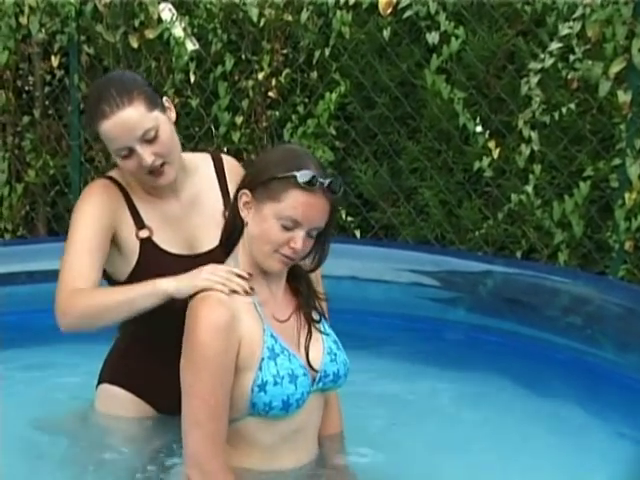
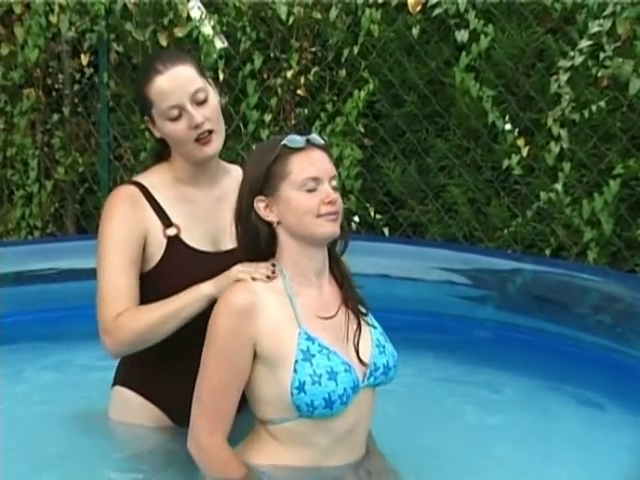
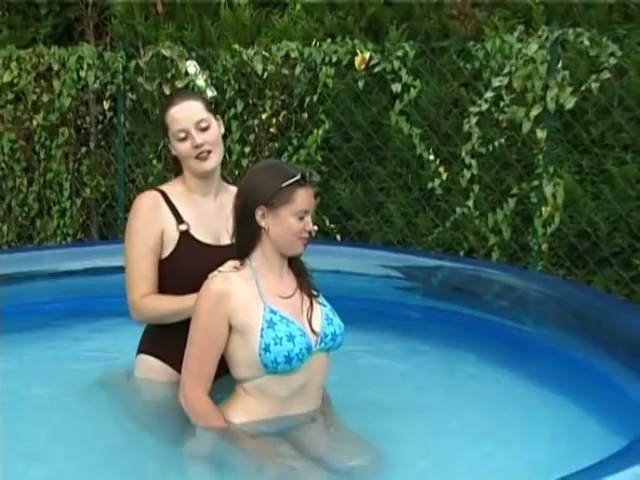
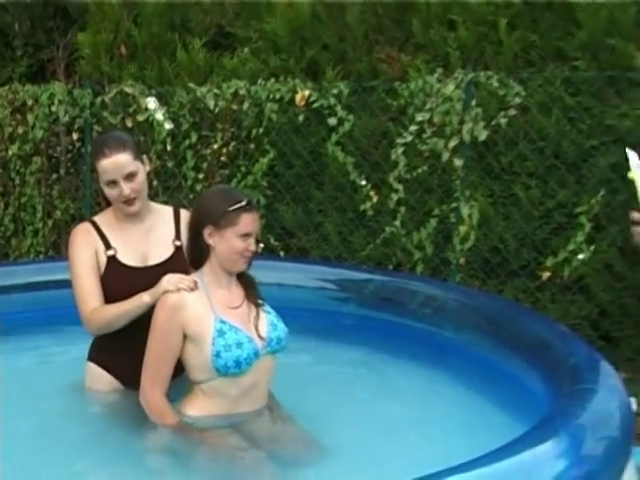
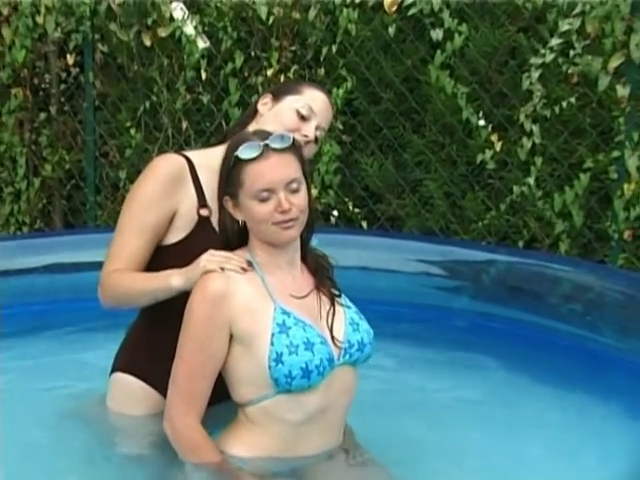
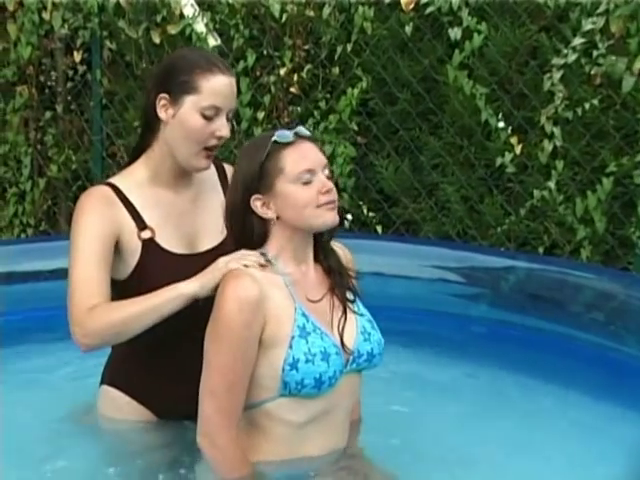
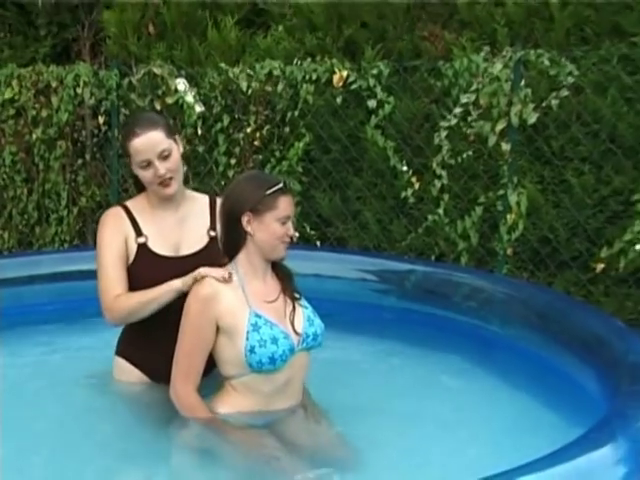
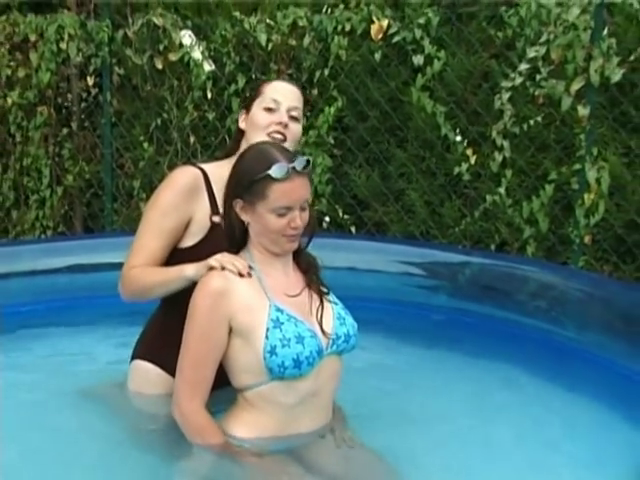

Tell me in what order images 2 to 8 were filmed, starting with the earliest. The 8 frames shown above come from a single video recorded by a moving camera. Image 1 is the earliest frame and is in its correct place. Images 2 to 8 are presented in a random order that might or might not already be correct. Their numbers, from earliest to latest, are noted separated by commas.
6, 2, 5, 8, 3, 7, 4
